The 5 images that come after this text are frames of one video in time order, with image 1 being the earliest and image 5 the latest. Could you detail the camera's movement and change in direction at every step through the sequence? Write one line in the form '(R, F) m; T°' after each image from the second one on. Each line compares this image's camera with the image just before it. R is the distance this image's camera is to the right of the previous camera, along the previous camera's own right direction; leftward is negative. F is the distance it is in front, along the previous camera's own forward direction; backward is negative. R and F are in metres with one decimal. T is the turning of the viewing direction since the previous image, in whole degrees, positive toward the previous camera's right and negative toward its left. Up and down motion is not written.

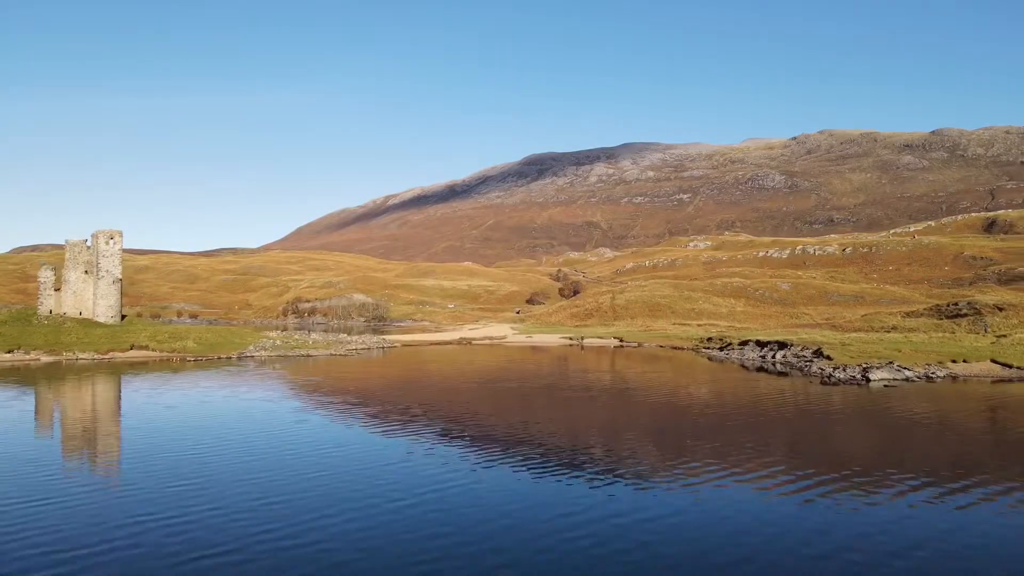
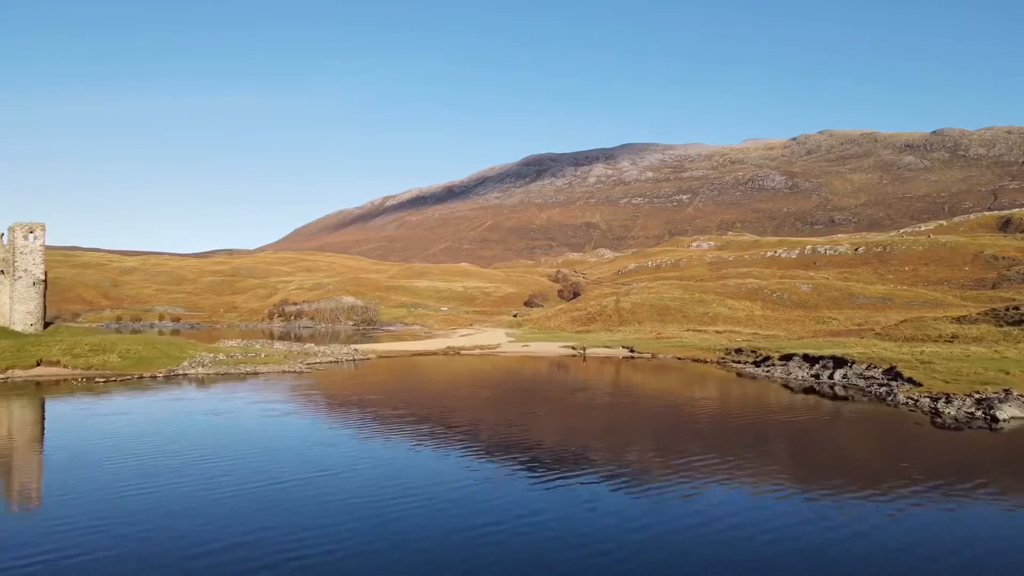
(+0.2, +4.7) m; 0°
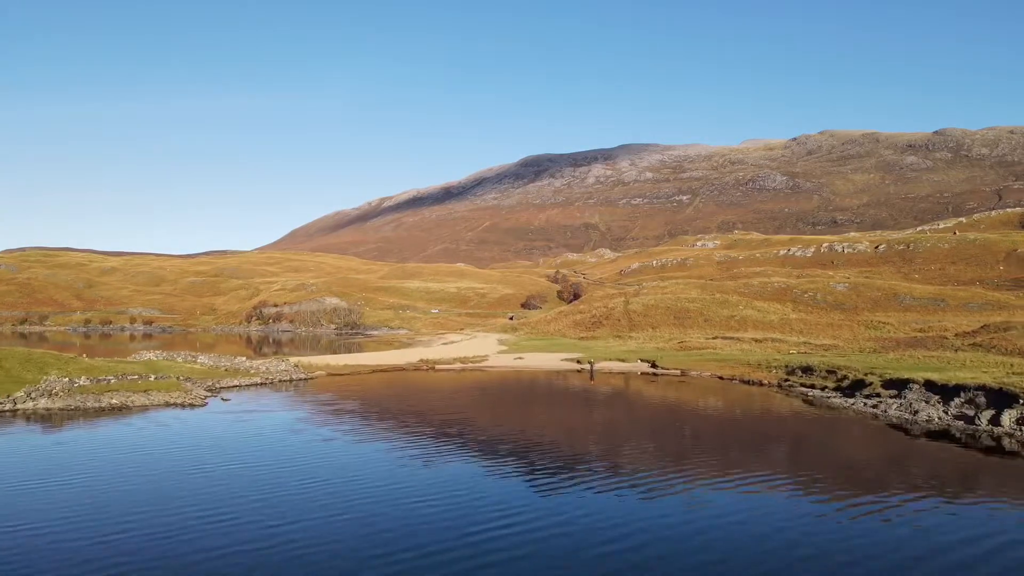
(+0.3, +6.7) m; 0°
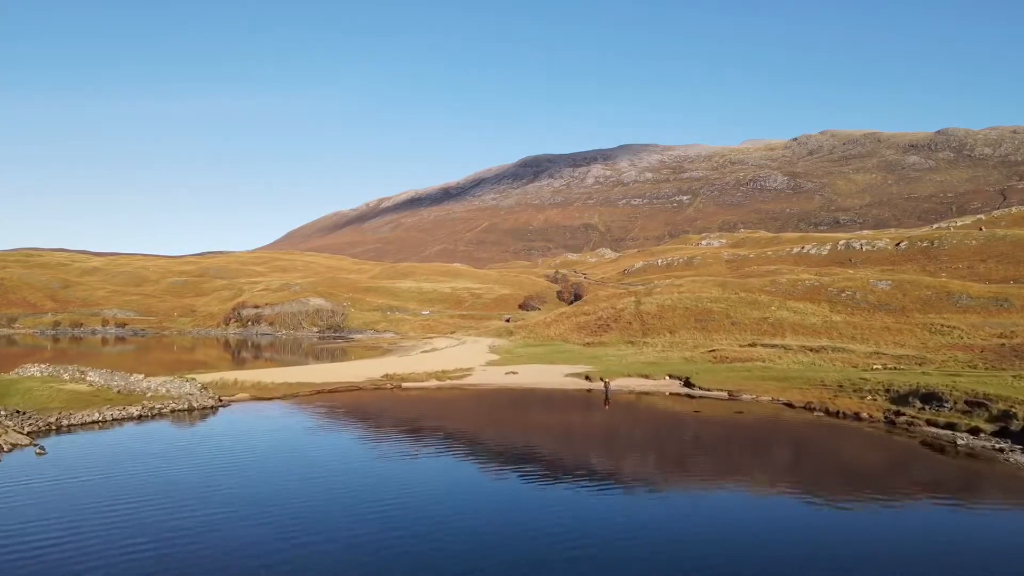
(+0.2, +5.9) m; 0°
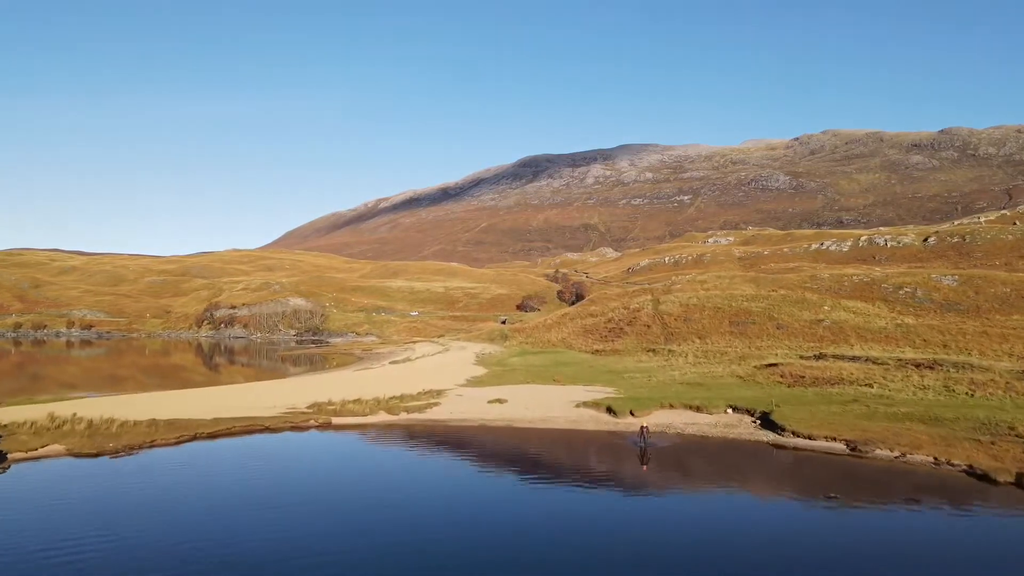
(+0.3, +6.6) m; 0°
